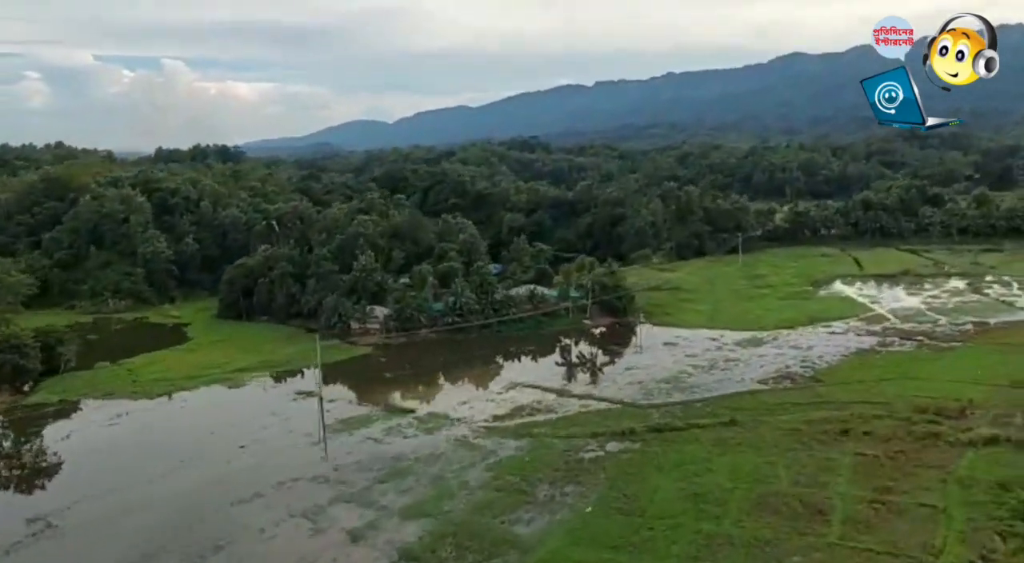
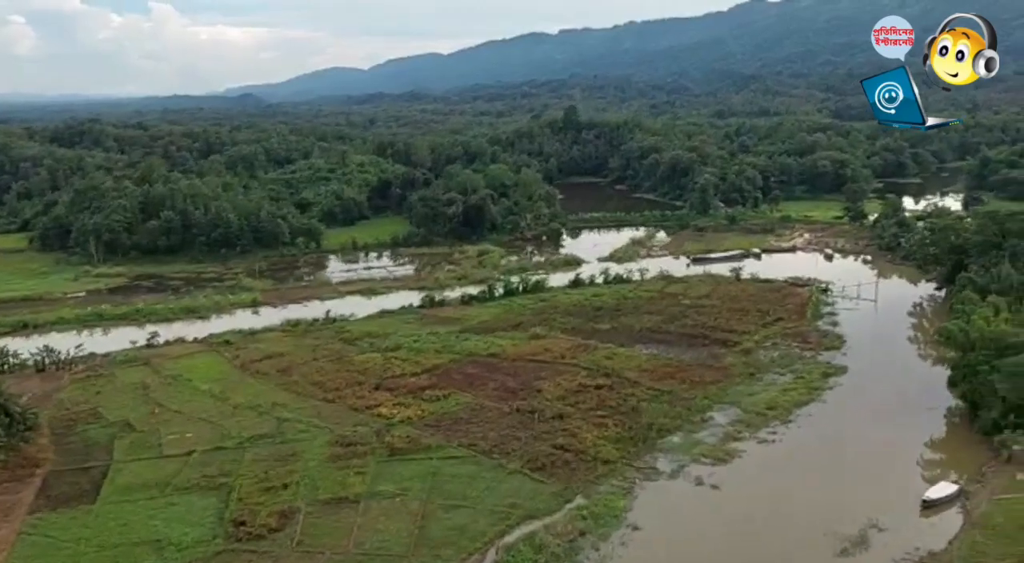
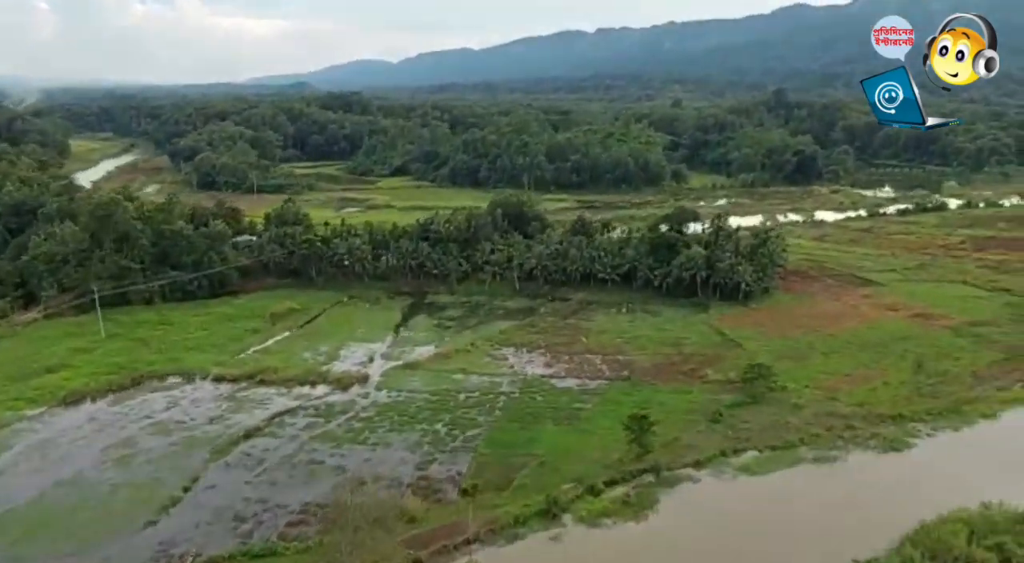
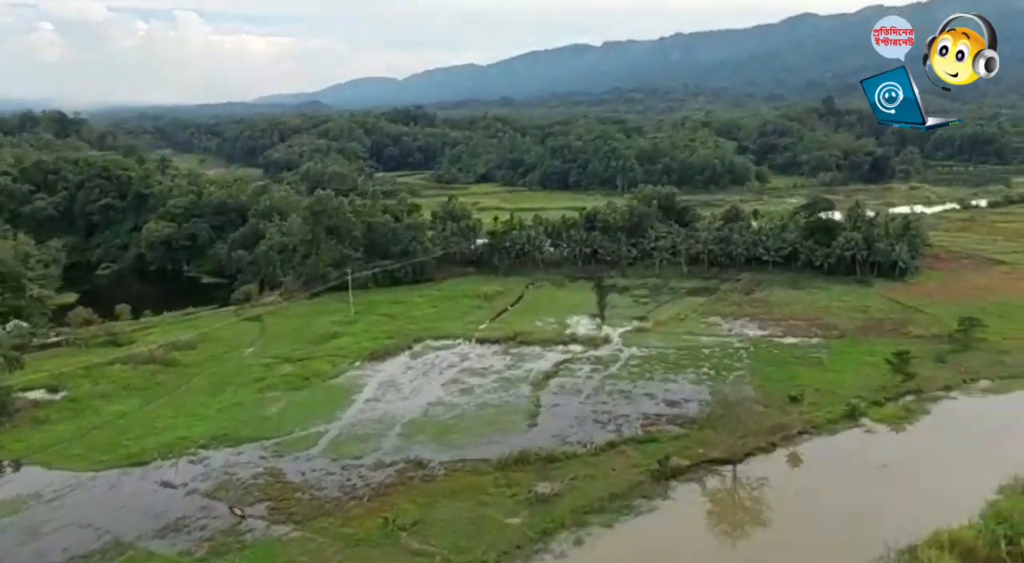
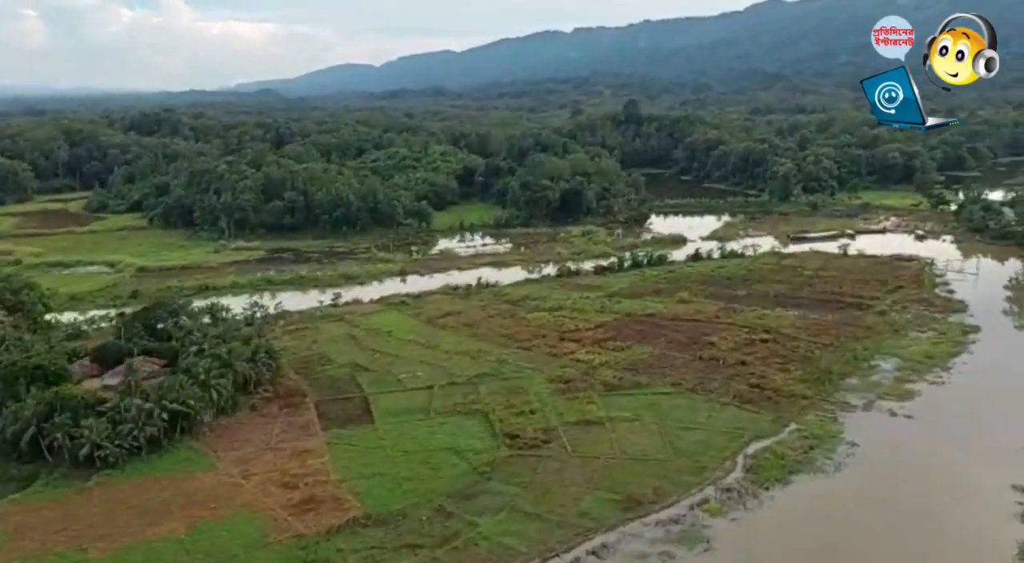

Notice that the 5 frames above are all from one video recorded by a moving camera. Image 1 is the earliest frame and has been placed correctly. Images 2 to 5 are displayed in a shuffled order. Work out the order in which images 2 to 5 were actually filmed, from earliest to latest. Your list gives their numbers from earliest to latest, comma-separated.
4, 3, 5, 2
